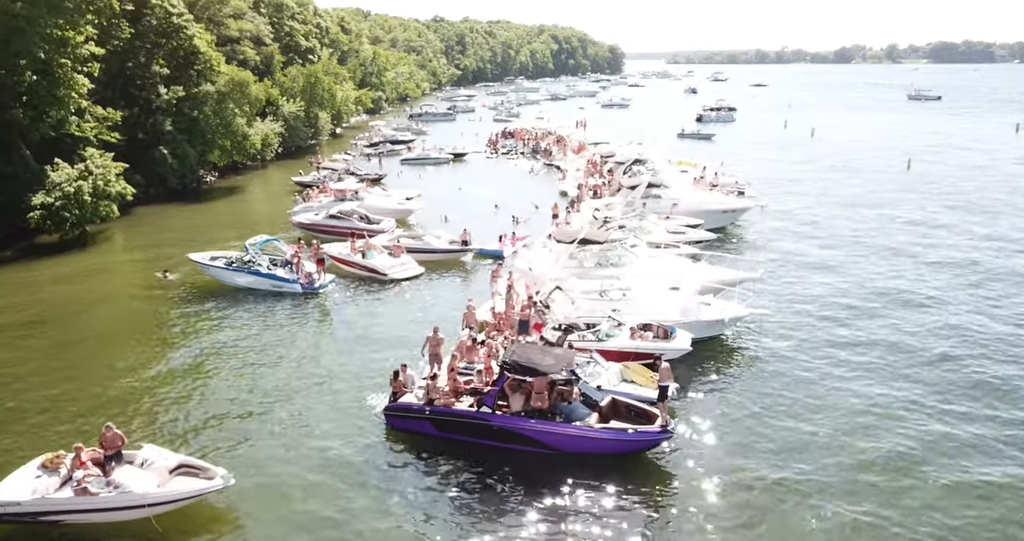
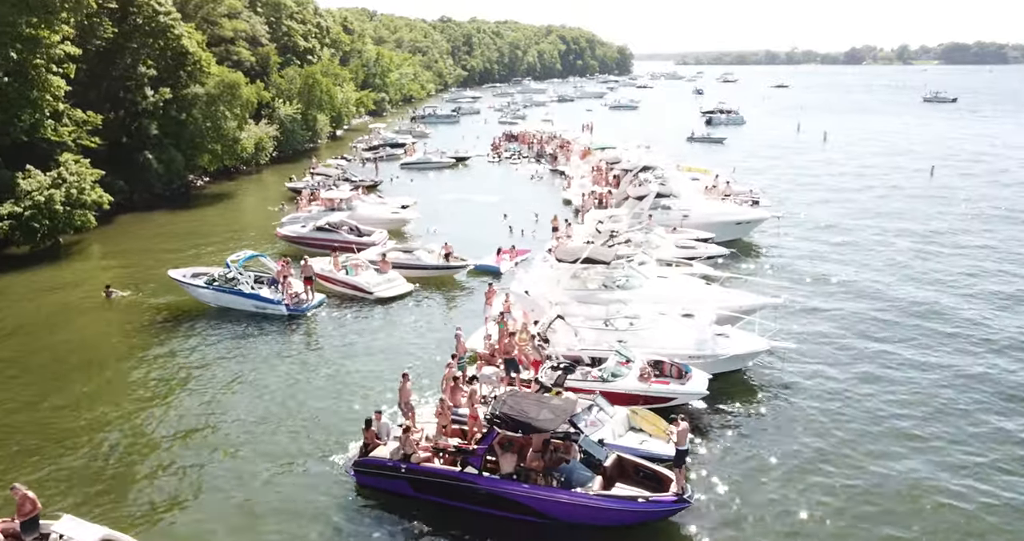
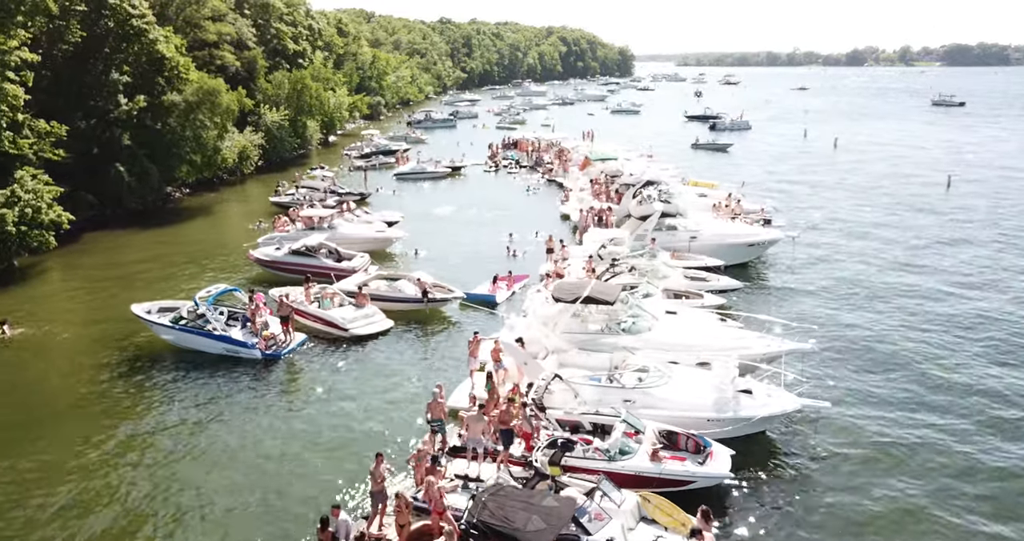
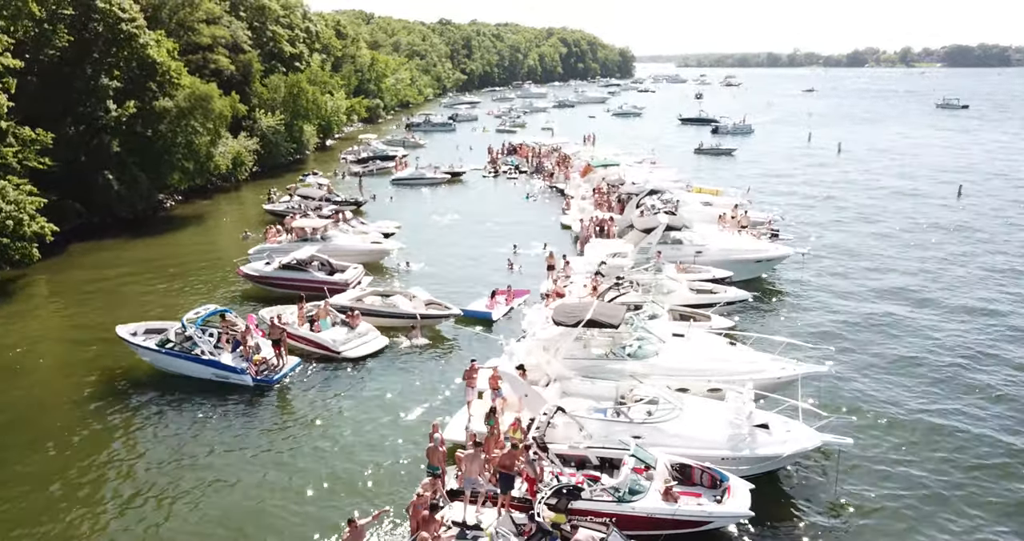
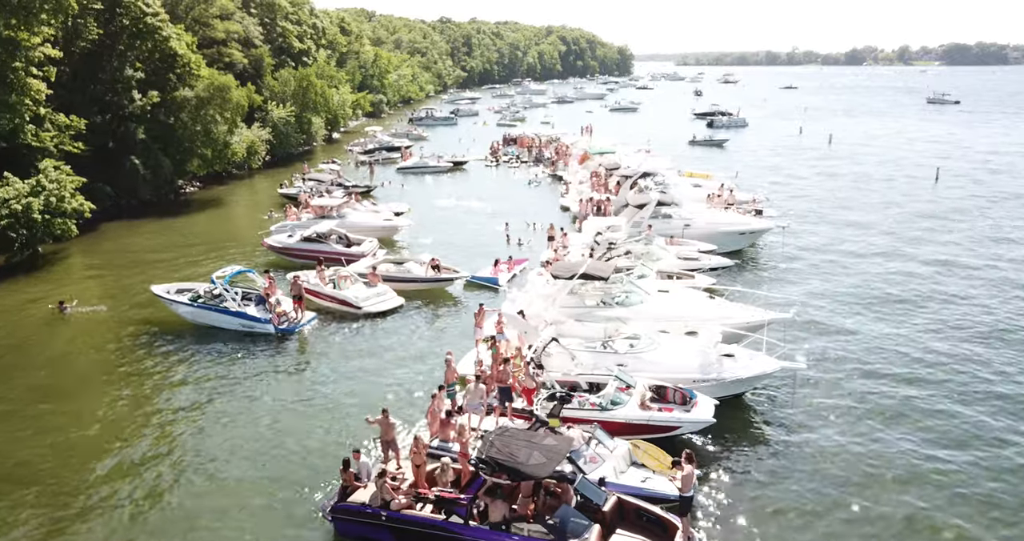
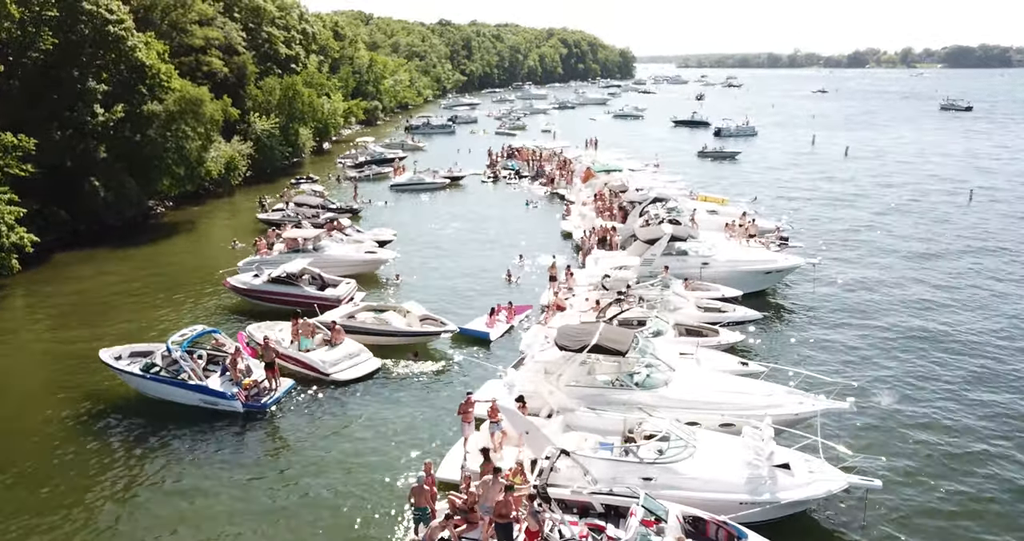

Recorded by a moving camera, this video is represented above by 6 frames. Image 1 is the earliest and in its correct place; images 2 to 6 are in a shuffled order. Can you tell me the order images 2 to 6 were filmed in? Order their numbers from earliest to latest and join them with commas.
2, 5, 3, 4, 6
